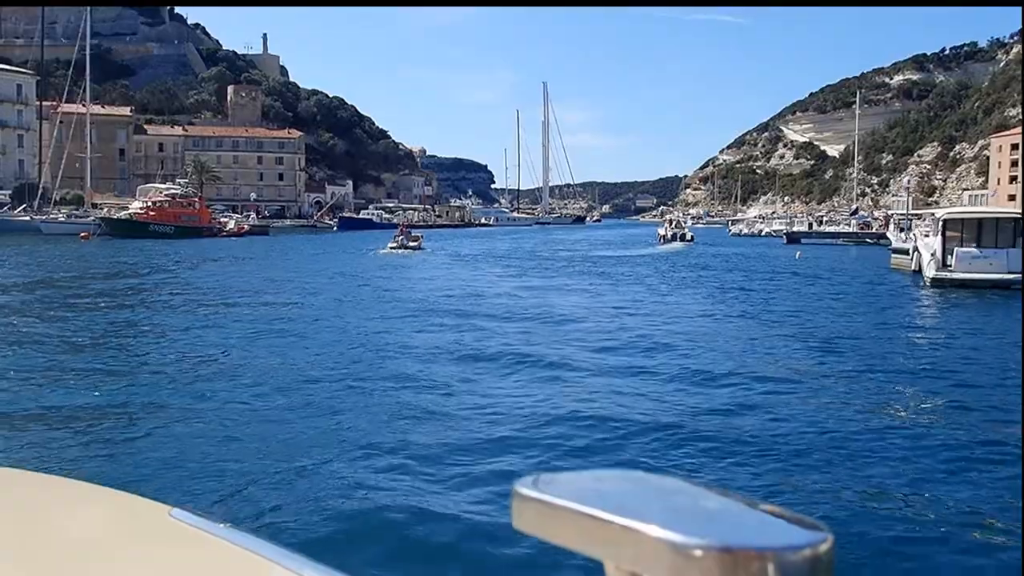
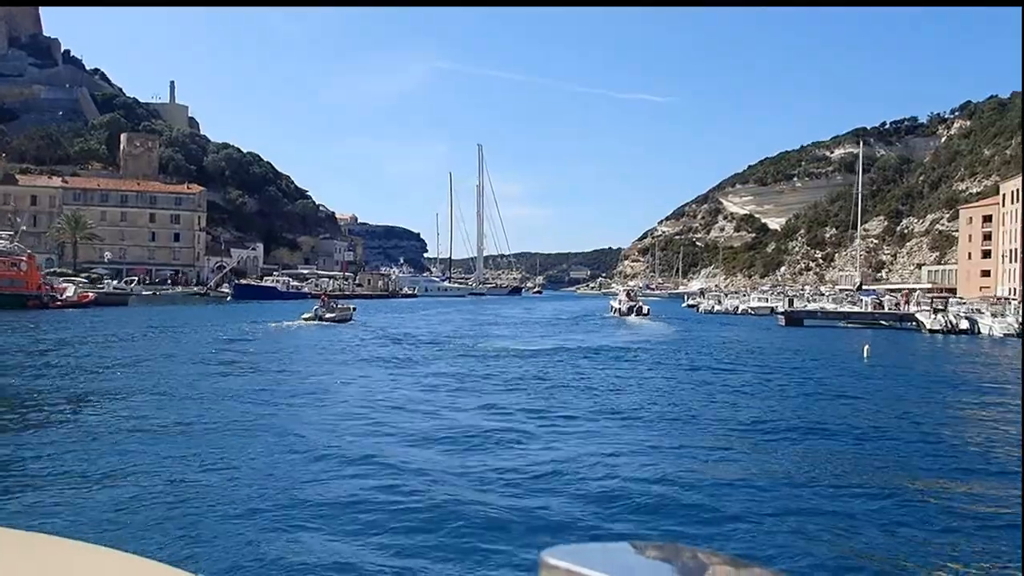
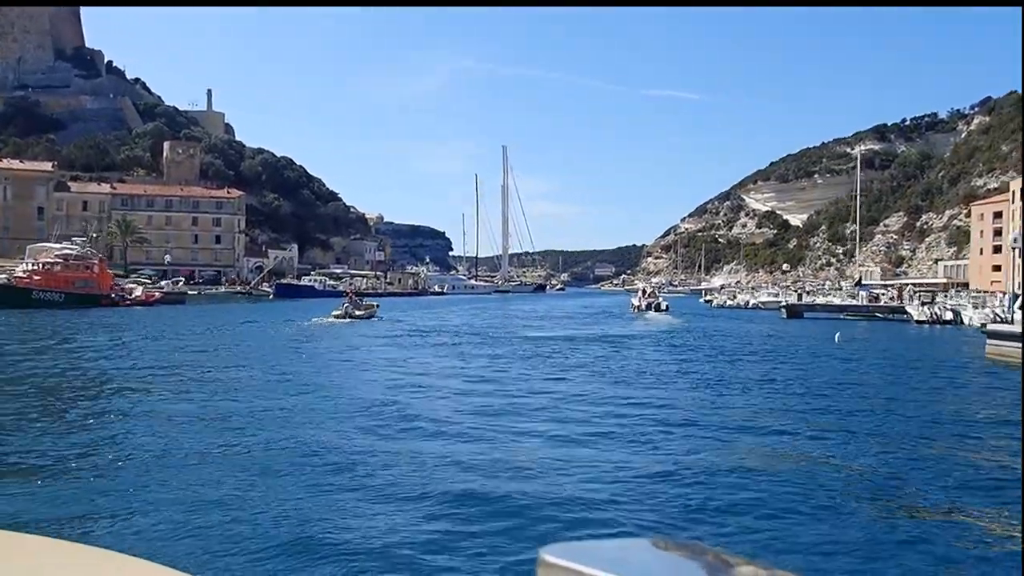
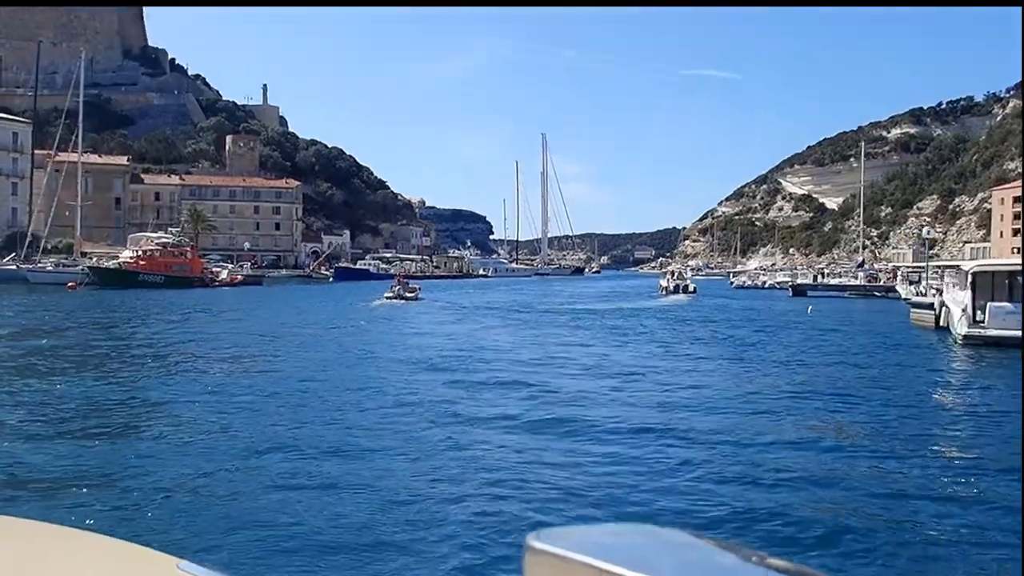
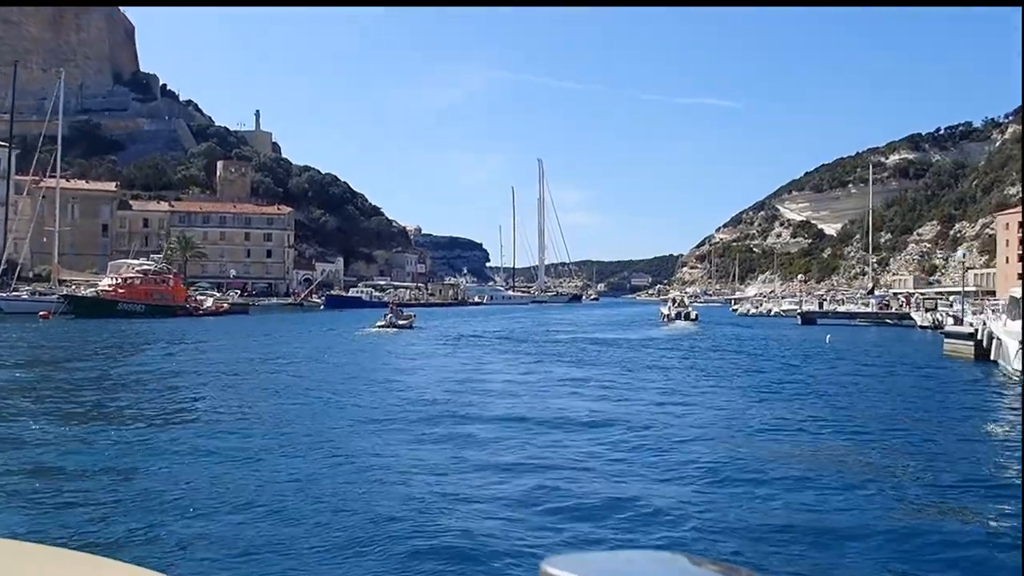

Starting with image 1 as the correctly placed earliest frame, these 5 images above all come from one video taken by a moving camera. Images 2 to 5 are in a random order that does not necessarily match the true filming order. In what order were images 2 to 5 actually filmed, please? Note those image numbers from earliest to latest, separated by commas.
4, 5, 3, 2
